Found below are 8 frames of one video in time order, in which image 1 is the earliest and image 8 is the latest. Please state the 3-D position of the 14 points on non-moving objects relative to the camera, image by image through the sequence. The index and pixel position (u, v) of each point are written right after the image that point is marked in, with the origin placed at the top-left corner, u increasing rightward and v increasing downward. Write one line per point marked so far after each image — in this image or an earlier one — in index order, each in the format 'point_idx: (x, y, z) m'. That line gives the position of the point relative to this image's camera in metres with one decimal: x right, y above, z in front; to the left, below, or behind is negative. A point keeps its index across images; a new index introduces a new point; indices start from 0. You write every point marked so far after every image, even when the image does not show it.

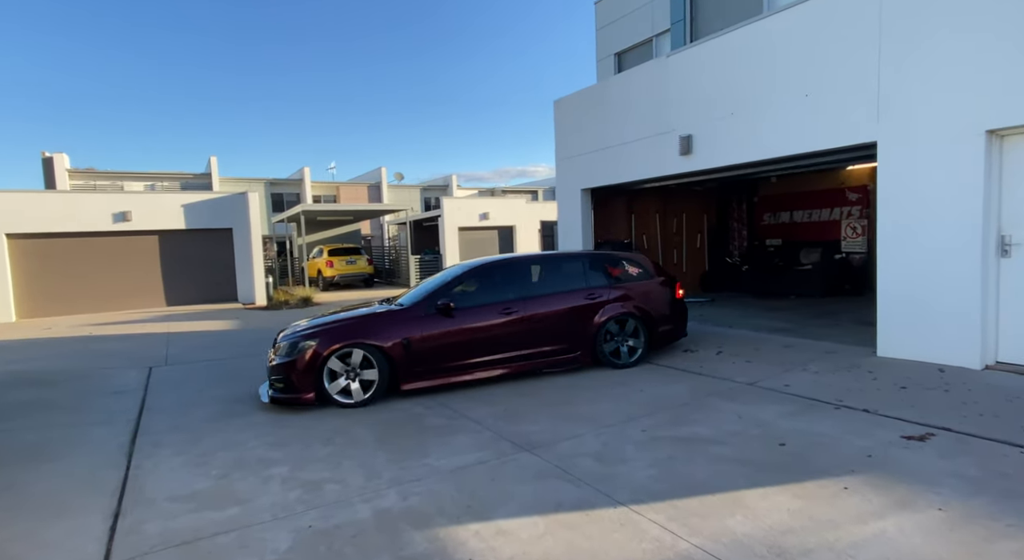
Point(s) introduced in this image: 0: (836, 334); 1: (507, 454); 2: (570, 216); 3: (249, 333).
0: (+4.3, -0.7, +7.7) m
1: (0.0, -1.4, +4.6) m
2: (+1.1, +1.2, +10.9) m
3: (-5.6, -1.1, +12.2) m
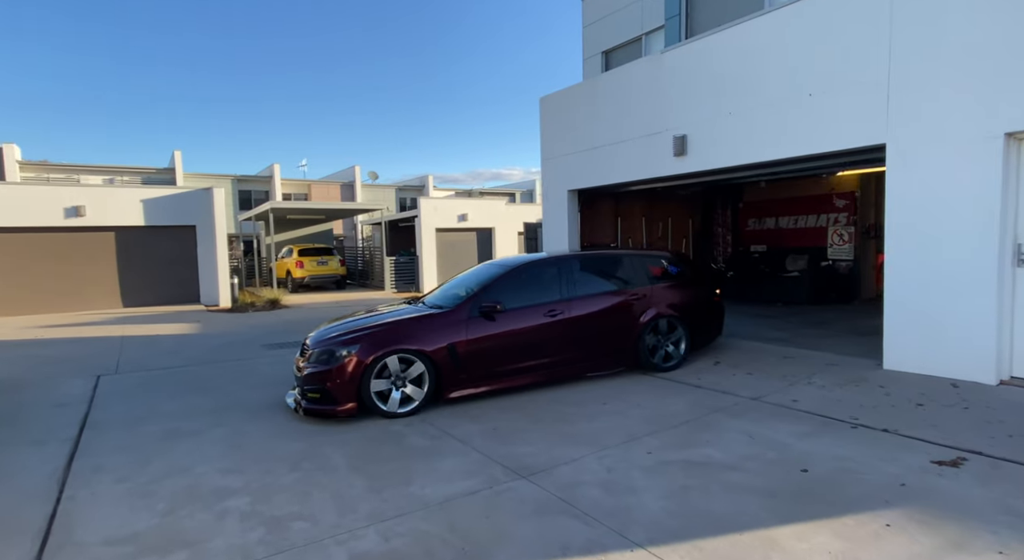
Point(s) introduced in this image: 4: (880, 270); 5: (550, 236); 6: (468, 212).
0: (+4.1, -0.8, +7.4) m
1: (-0.1, -1.4, +4.1) m
2: (+0.8, +1.1, +10.5) m
3: (-6.0, -1.1, +11.4) m
4: (+7.4, +0.2, +11.7) m
5: (+0.7, +0.8, +10.5) m
6: (-1.5, +2.3, +19.6) m
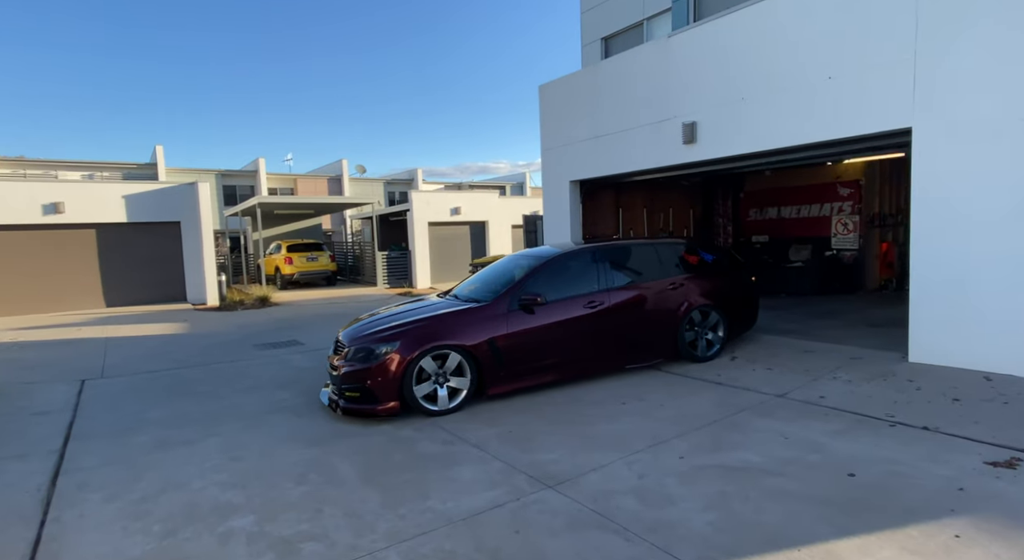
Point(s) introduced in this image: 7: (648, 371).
0: (+4.2, -0.7, +7.2) m
1: (+0.1, -1.4, +3.8) m
2: (+0.8, +1.2, +10.2) m
3: (-6.0, -1.1, +11.0) m
4: (+7.4, +0.4, +11.5) m
5: (+0.7, +0.9, +10.2) m
6: (-1.7, +2.5, +19.3) m
7: (+1.6, -1.0, +6.6) m
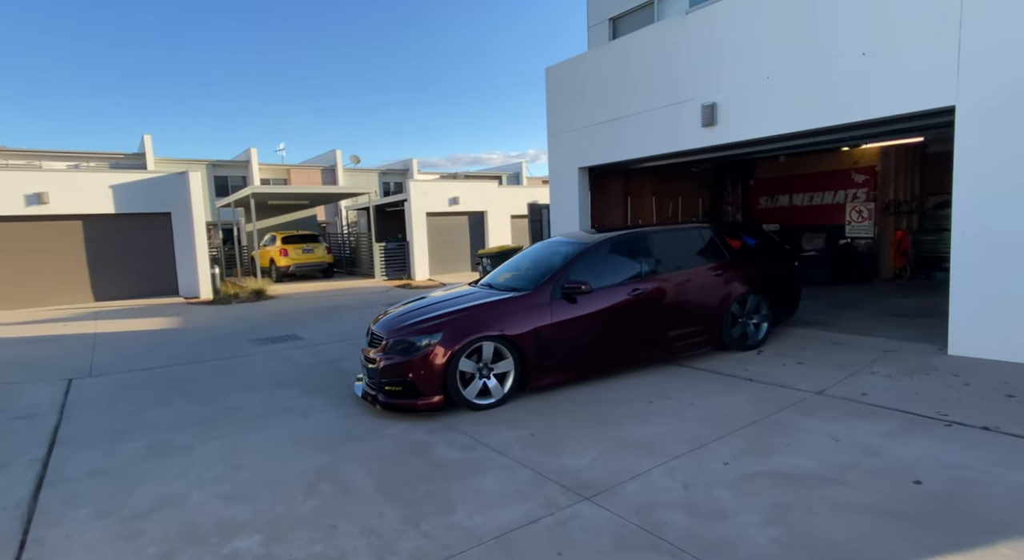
0: (+4.4, -0.6, +6.8) m
1: (+0.3, -1.4, +3.4) m
2: (+0.9, +1.4, +9.8) m
3: (-5.9, -1.0, +10.6) m
4: (+7.5, +0.6, +11.2) m
5: (+0.8, +1.1, +9.9) m
6: (-1.7, +2.8, +18.8) m
7: (+1.8, -0.9, +6.2) m
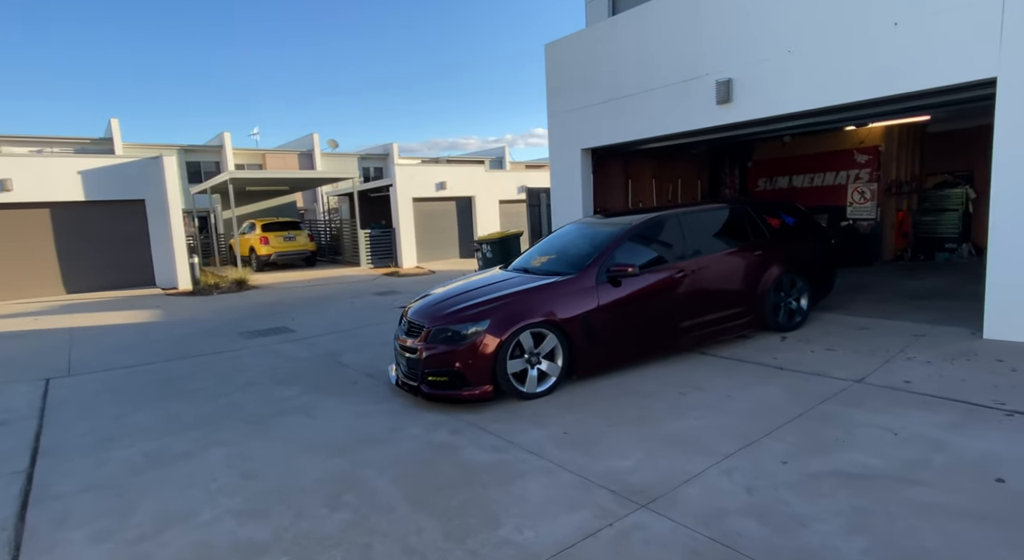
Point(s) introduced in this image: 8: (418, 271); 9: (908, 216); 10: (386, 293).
0: (+4.5, -0.4, +6.7) m
1: (+0.6, -1.3, +3.1) m
2: (+0.9, +1.6, +9.4) m
3: (-5.9, -0.8, +10.0) m
4: (+7.5, +1.0, +11.1) m
5: (+0.8, +1.3, +9.5) m
6: (-2.1, +3.2, +18.3) m
7: (+1.9, -0.8, +6.0) m
8: (-2.7, +0.3, +16.5) m
9: (+7.6, +1.2, +11.1) m
10: (-2.8, -0.3, +13.0) m
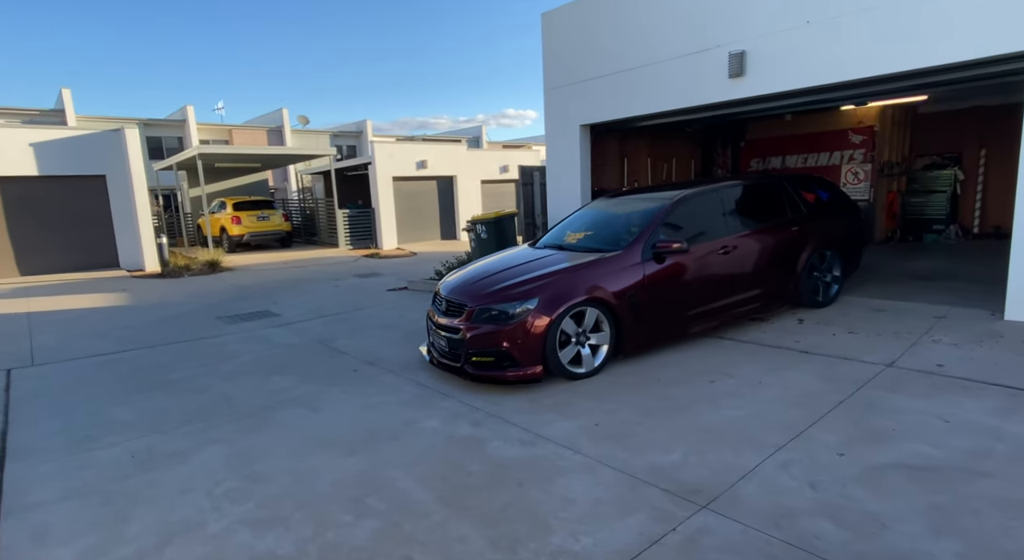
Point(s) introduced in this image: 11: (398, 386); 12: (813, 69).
0: (+4.6, -0.1, +6.6) m
1: (+0.8, -1.2, +2.9) m
2: (+0.8, +1.9, +9.1) m
3: (-6.0, -0.5, +9.4) m
4: (+7.3, +1.4, +11.2) m
5: (+0.7, +1.6, +9.2) m
6: (-2.6, +3.8, +17.8) m
7: (+2.0, -0.6, +5.8) m
8: (-3.1, +0.8, +16.0) m
9: (+7.5, +1.6, +11.2) m
10: (-3.1, +0.1, +12.5) m
11: (-1.0, -0.9, +5.1) m
12: (+3.2, +2.3, +6.3) m
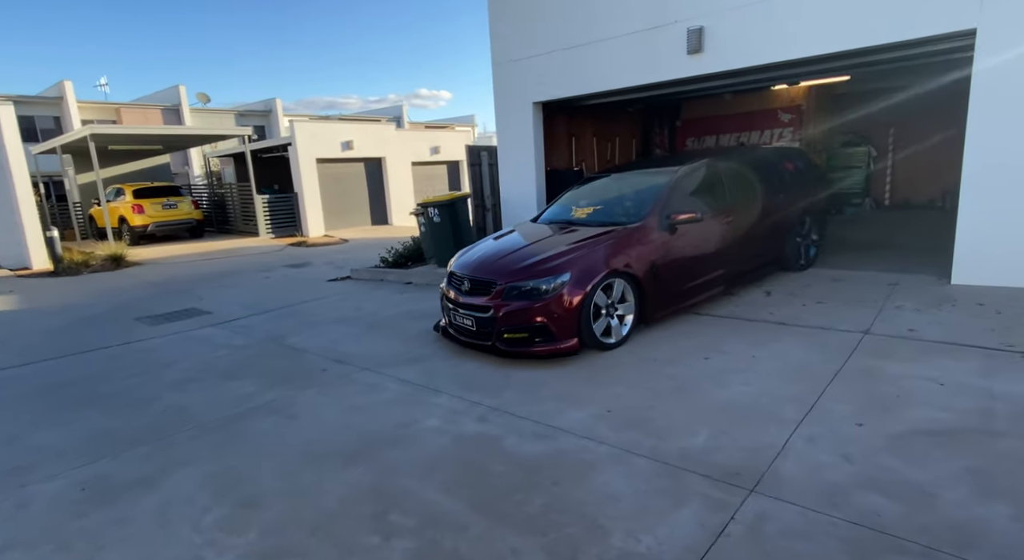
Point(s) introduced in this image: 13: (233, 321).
0: (+4.2, +0.2, +6.9) m
1: (+1.1, -1.1, +2.8) m
2: (+0.1, +2.2, +8.8) m
3: (-6.6, -0.5, +8.2) m
4: (+6.2, +2.0, +11.8) m
5: (-0.1, +1.9, +8.9) m
6: (-4.7, +4.1, +16.8) m
7: (+1.8, -0.3, +5.8) m
8: (-4.8, +1.1, +15.1) m
9: (+6.3, +2.2, +11.8) m
10: (-4.3, +0.3, +11.7) m
11: (-1.1, -0.8, +4.7) m
12: (+2.8, +2.6, +6.4) m
13: (-3.5, -0.5, +7.3) m
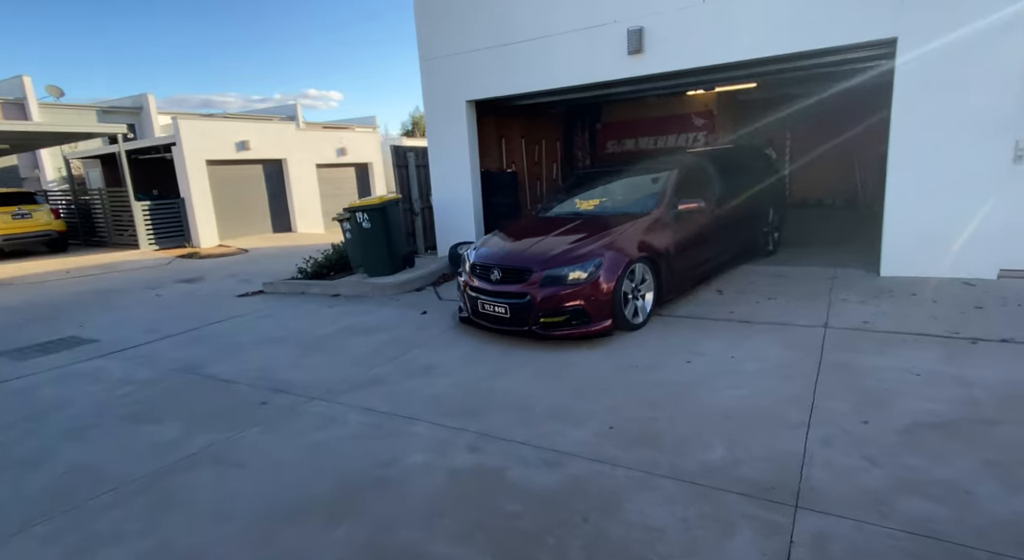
0: (+3.5, +0.3, +7.3) m
1: (+1.2, -1.1, +2.6) m
2: (-1.0, +2.1, +8.3) m
3: (-7.3, -0.8, +6.6) m
4: (+4.5, +2.0, +12.4) m
5: (-1.1, +1.8, +8.4) m
6: (-7.1, +3.8, +15.4) m
7: (+1.4, -0.4, +5.7) m
8: (-6.8, +0.7, +13.7) m
9: (+4.7, +2.3, +12.4) m
10: (-5.7, 0.0, +10.4) m
11: (-1.2, -0.9, +4.1) m
12: (+2.2, +2.6, +6.5) m
13: (-4.1, -0.7, +6.2) m
